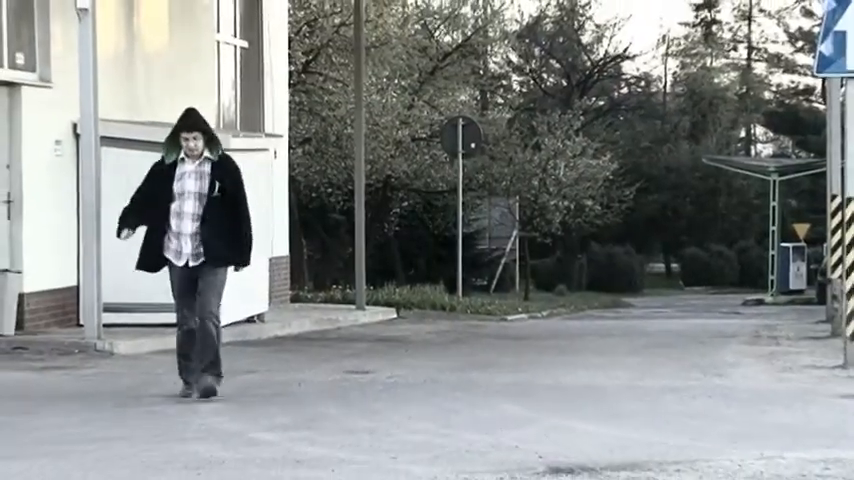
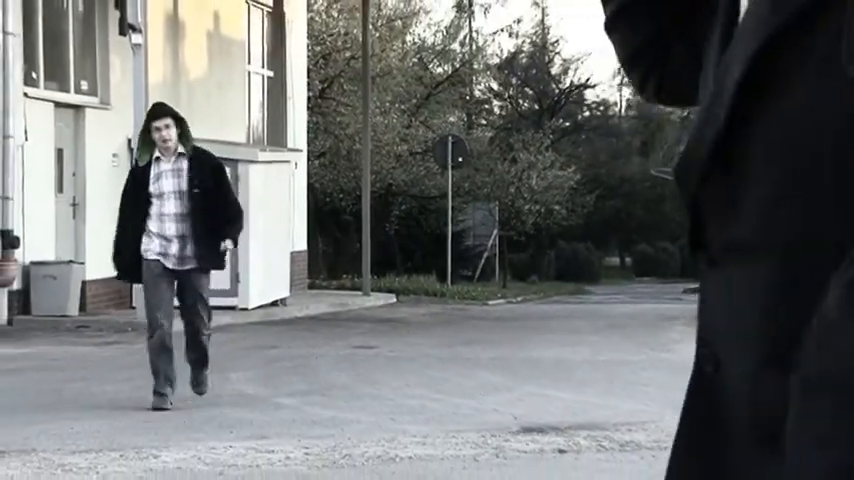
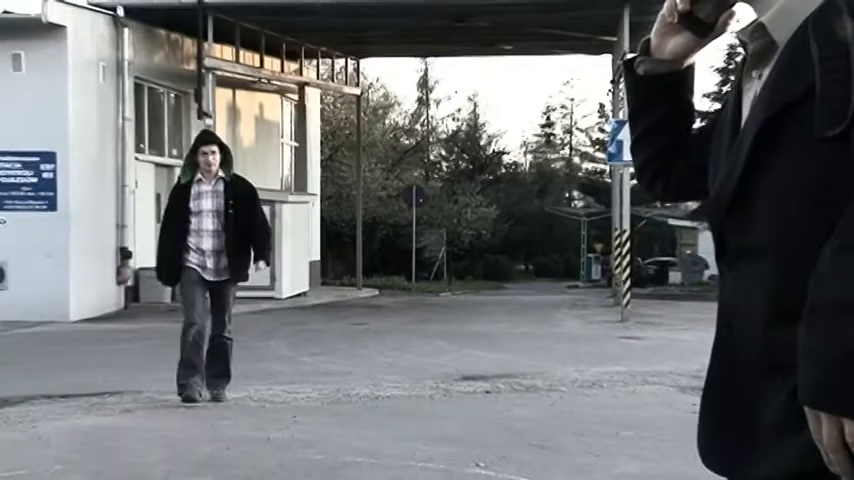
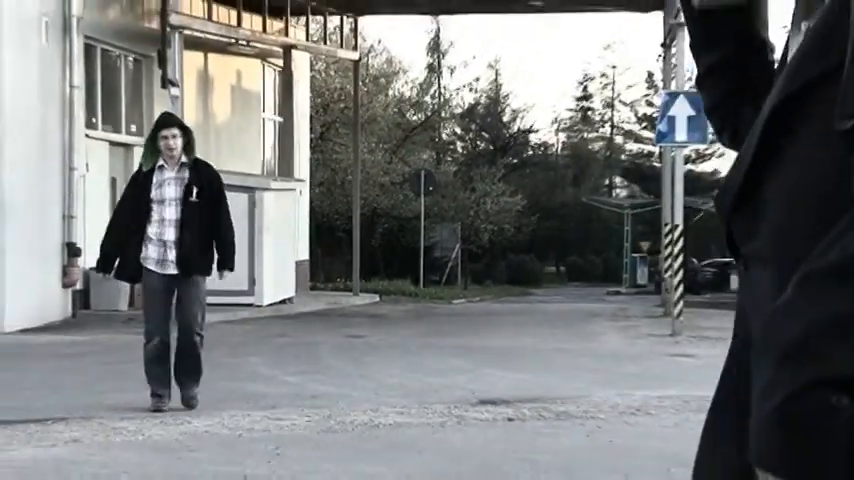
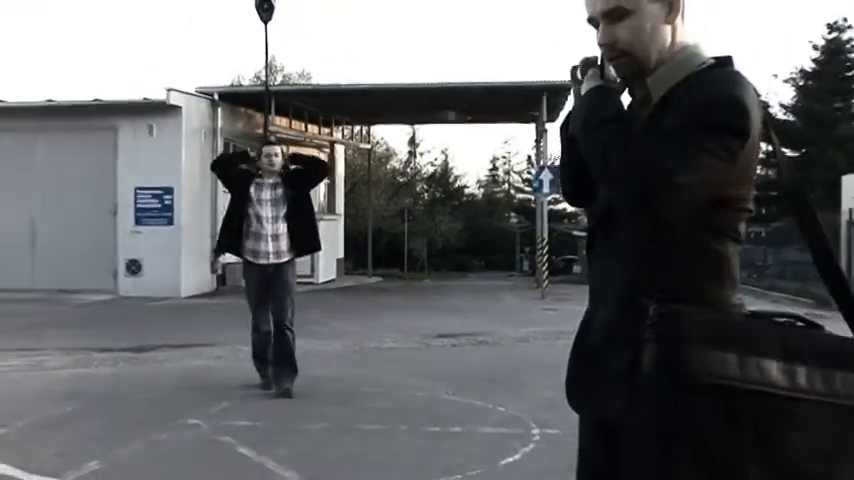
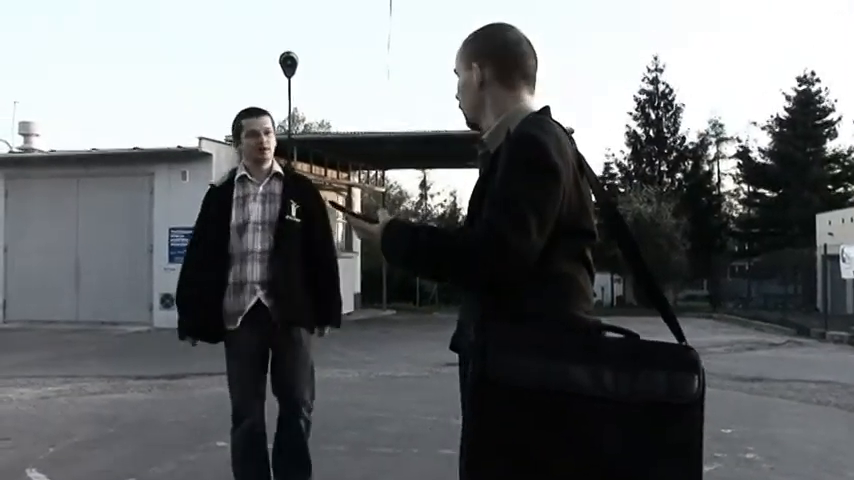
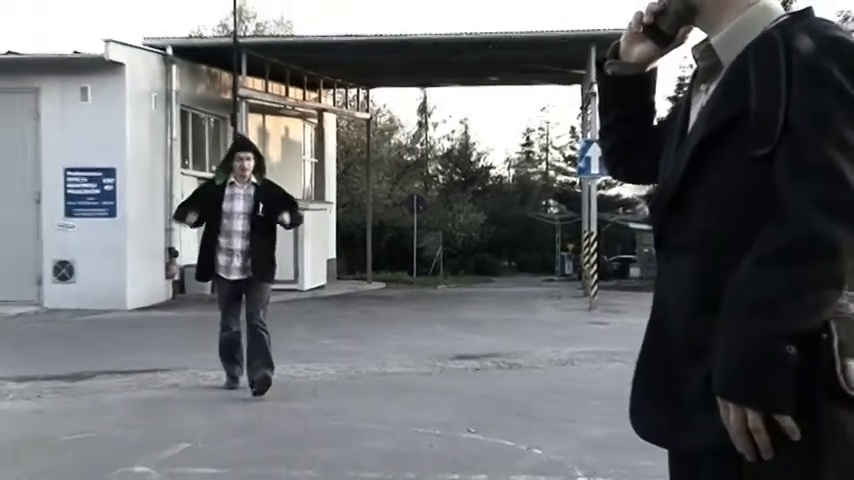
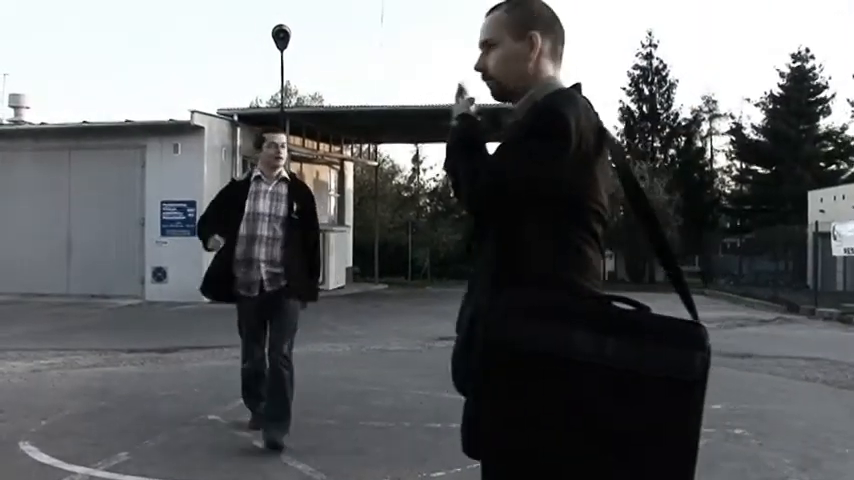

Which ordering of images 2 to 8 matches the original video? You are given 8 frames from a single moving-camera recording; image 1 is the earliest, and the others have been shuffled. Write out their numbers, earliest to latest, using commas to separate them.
2, 4, 3, 7, 5, 8, 6
